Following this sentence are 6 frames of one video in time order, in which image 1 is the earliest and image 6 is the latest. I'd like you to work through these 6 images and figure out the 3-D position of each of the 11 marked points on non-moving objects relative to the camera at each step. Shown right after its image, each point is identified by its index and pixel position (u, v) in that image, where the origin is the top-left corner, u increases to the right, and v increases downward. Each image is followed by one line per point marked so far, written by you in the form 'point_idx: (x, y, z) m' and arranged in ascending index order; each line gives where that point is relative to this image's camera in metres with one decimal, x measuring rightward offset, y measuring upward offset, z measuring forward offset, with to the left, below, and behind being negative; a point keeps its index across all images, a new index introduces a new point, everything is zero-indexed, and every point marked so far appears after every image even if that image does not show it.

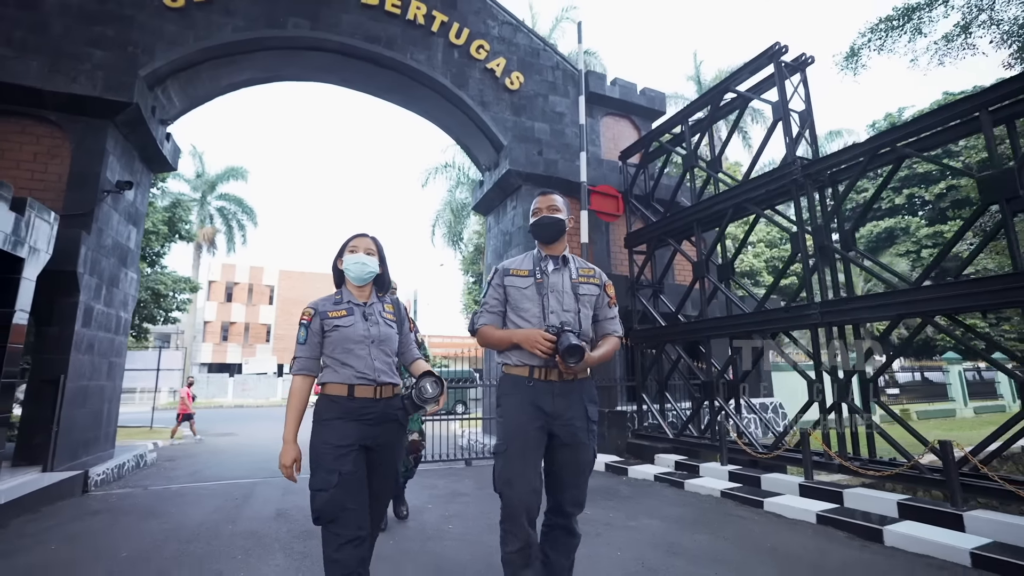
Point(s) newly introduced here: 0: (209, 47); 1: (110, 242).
0: (-4.8, +3.8, +7.8) m
1: (-5.6, +0.7, +6.9) m
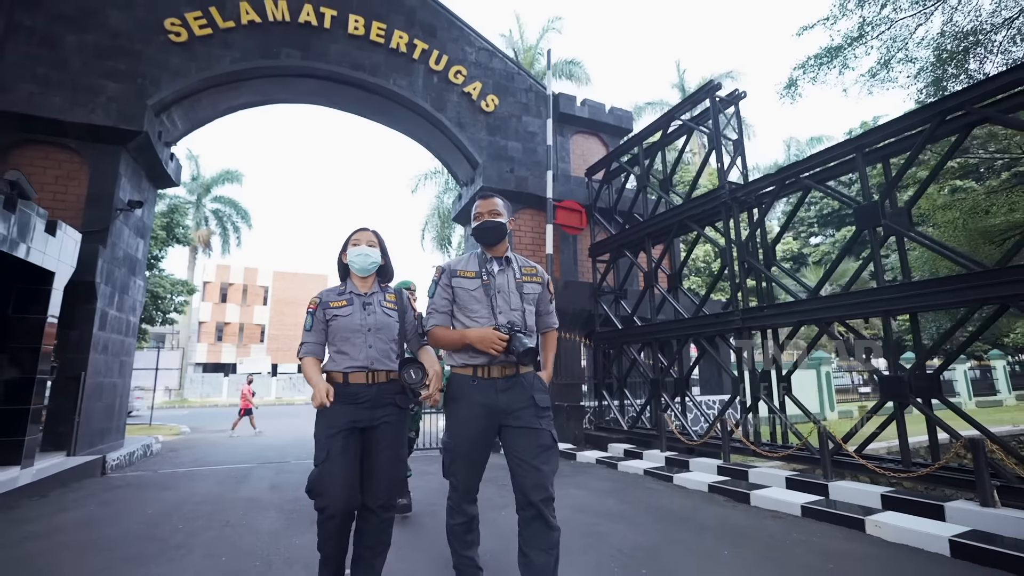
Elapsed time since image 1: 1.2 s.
0: (-5.3, +3.7, +8.6) m
1: (-6.2, +0.5, +7.7) m
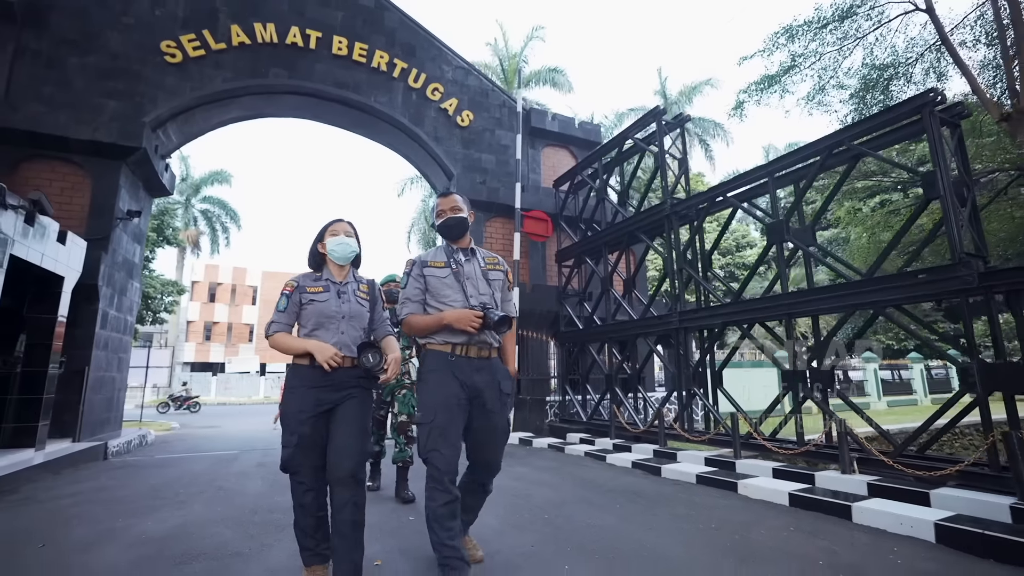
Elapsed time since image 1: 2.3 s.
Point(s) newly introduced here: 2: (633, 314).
0: (-5.9, +3.7, +9.3) m
1: (-6.7, +0.5, +8.4) m
2: (+2.3, -0.5, +9.4) m
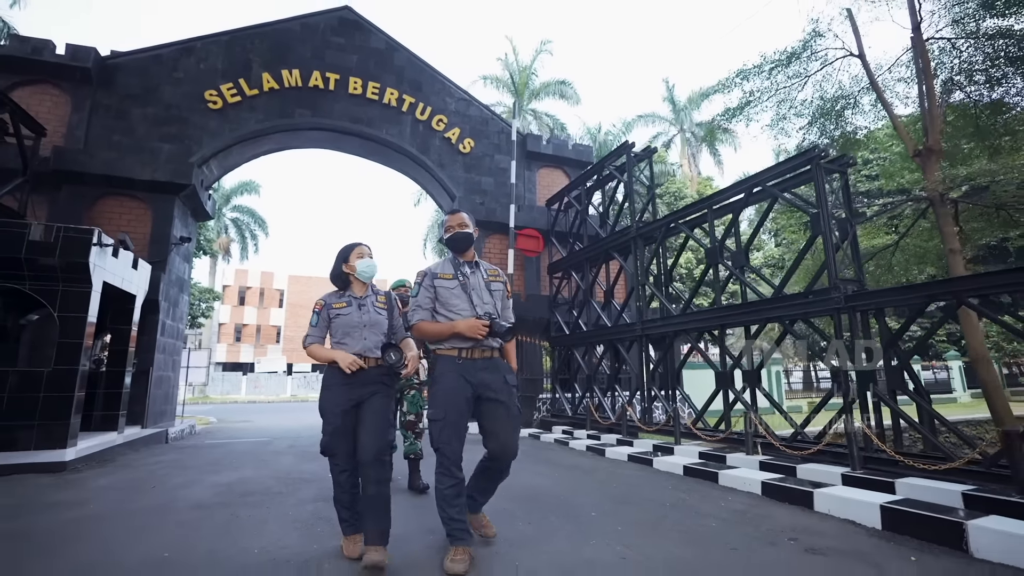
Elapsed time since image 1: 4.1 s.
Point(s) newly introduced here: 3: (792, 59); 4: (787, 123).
0: (-6.1, +3.4, +10.9) m
1: (-7.0, +0.2, +10.1) m
2: (+2.2, -0.7, +10.7) m
3: (+6.0, +4.9, +10.5) m
4: (+6.3, +3.8, +11.0) m
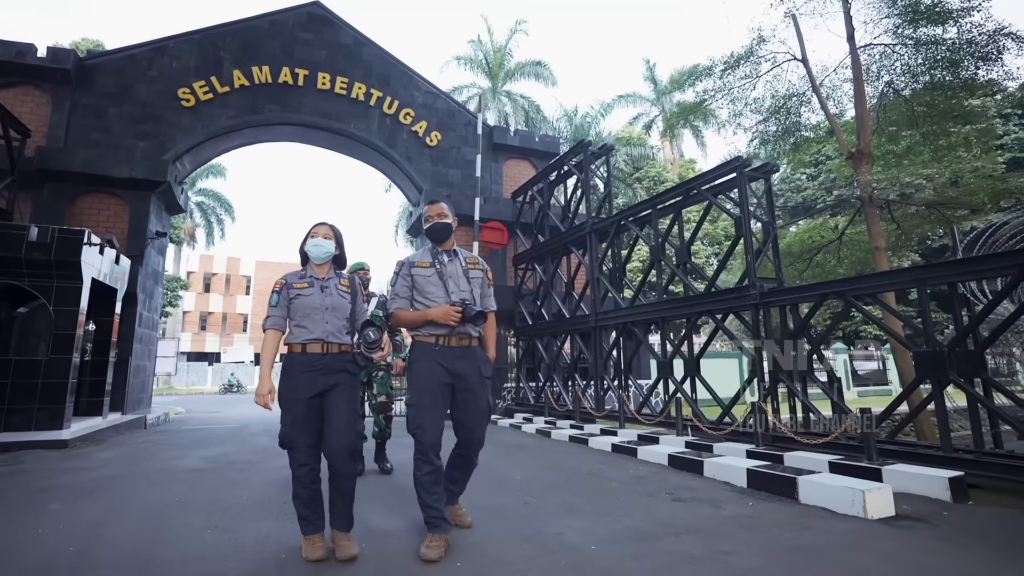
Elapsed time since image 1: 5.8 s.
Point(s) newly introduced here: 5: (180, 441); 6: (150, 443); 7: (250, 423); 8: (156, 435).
0: (-6.9, +3.6, +11.2) m
1: (-7.7, +0.4, +10.4) m
2: (+1.4, -0.5, +11.4) m
3: (+5.2, +5.1, +11.1) m
4: (+5.4, +4.0, +11.7) m
5: (-4.8, -2.2, +7.0) m
6: (-5.2, -2.2, +6.9) m
7: (-6.1, -3.2, +11.6) m
8: (-5.8, -2.4, +8.0) m
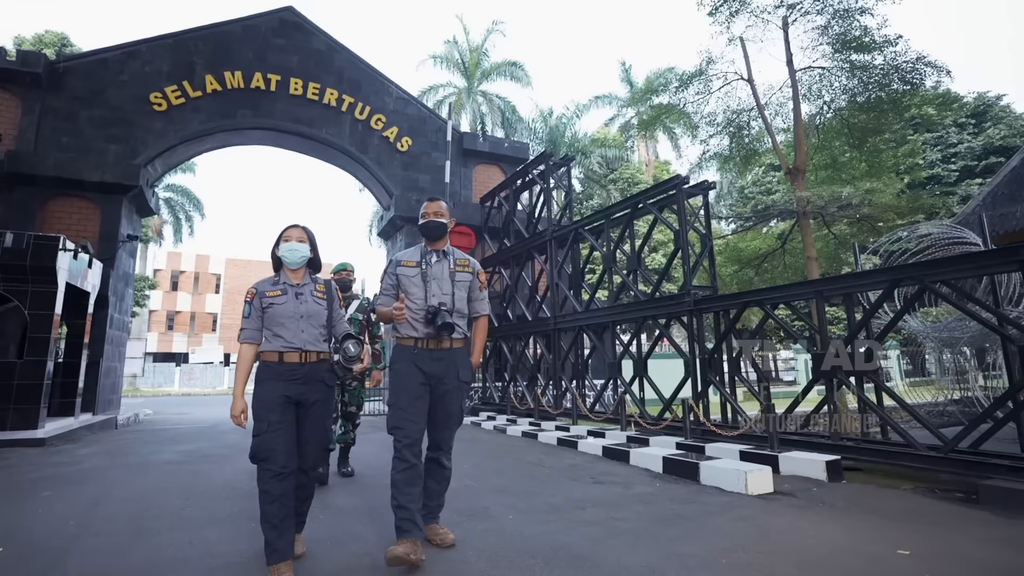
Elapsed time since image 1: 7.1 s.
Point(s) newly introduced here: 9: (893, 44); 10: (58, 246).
0: (-7.7, +3.5, +11.4) m
1: (-8.5, +0.3, +10.6) m
2: (+0.5, -0.6, +11.9) m
3: (+4.4, +5.0, +11.8) m
4: (+4.6, +3.9, +12.4) m
5: (-5.4, -2.3, +7.3) m
6: (-5.8, -2.3, +7.2) m
7: (-7.0, -3.2, +11.9) m
8: (-6.5, -2.5, +8.3) m
9: (+7.8, +5.0, +10.0) m
10: (-6.6, +0.6, +7.1) m
